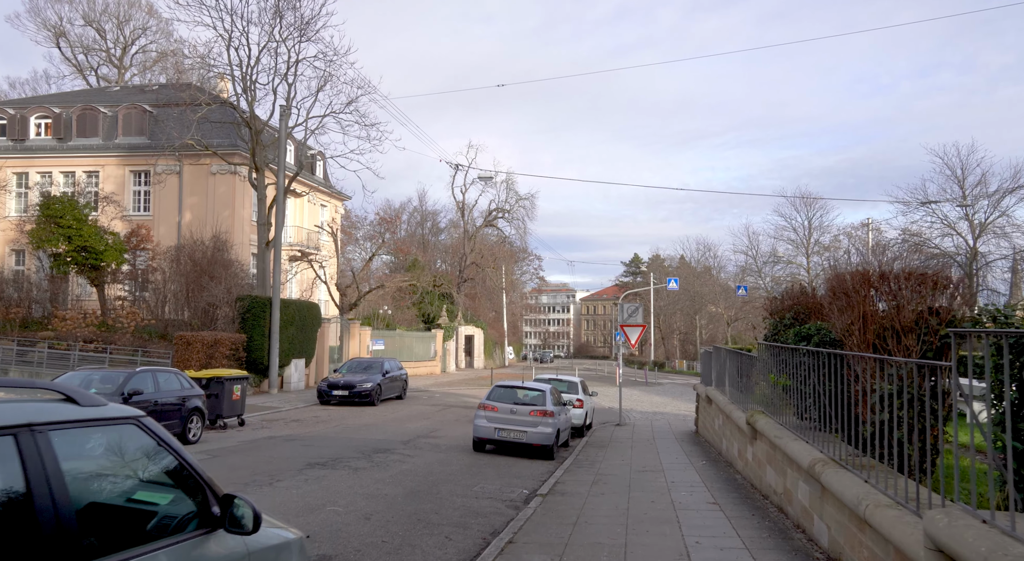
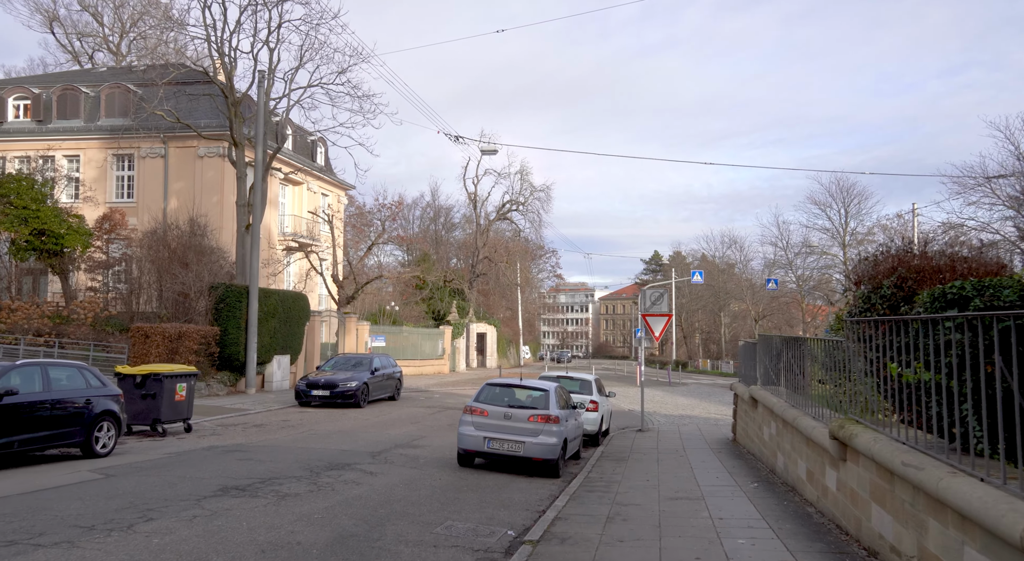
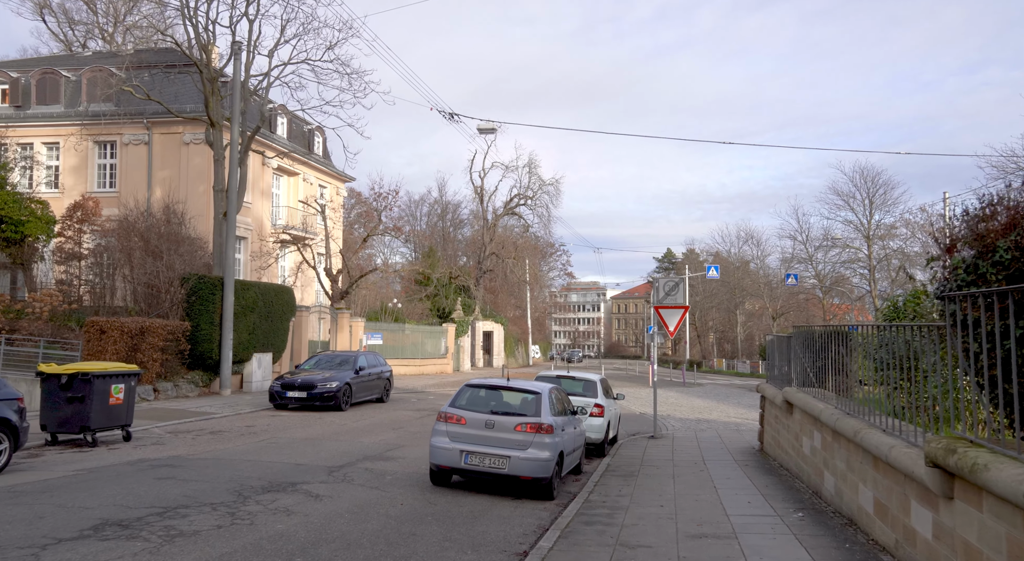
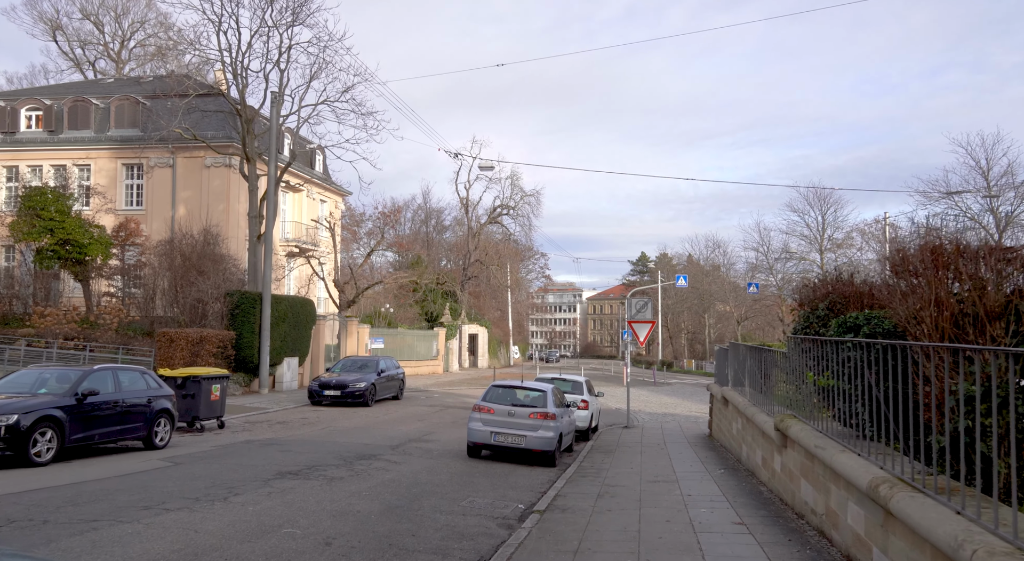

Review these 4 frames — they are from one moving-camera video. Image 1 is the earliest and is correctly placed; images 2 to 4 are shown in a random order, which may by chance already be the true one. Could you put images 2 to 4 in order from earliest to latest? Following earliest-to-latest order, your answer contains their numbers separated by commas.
4, 2, 3
